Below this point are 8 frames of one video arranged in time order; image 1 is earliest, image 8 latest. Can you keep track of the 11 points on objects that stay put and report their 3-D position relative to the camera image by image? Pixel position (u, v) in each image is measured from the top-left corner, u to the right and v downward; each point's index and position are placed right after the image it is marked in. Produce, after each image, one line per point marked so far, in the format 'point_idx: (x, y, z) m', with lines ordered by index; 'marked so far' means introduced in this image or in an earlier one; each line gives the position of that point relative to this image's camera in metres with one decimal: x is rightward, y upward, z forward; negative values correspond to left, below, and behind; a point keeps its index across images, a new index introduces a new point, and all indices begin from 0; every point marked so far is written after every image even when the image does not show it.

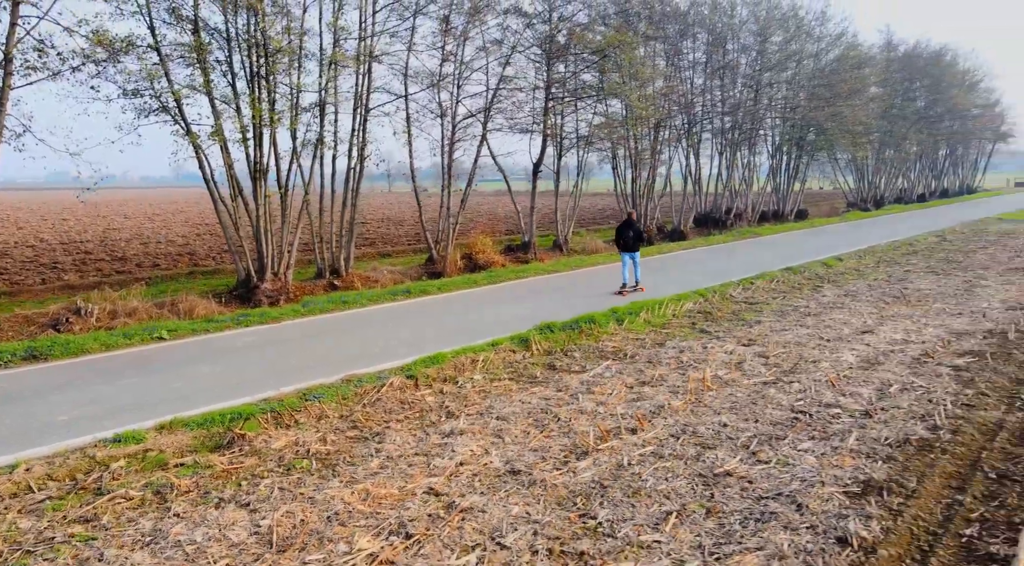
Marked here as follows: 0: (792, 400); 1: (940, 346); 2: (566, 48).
0: (+2.4, -1.0, +6.0) m
1: (+4.5, -0.6, +7.6) m
2: (+1.2, +5.6, +17.2) m
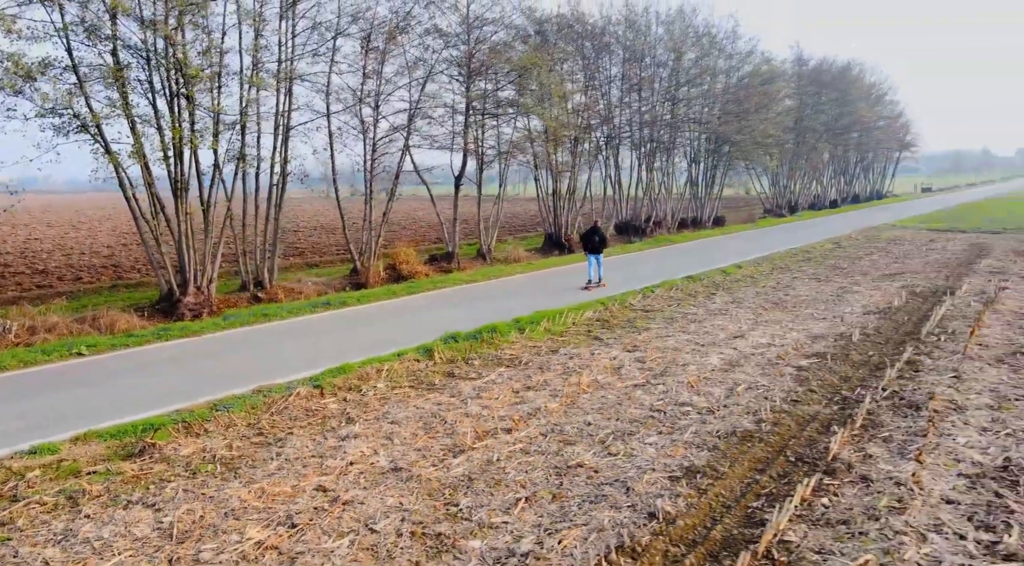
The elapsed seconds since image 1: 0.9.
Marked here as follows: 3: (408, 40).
0: (+1.4, -1.1, +6.9) m
1: (+3.4, -0.8, +8.7) m
2: (-0.7, +5.4, +18.0) m
3: (-2.4, +5.5, +16.4) m
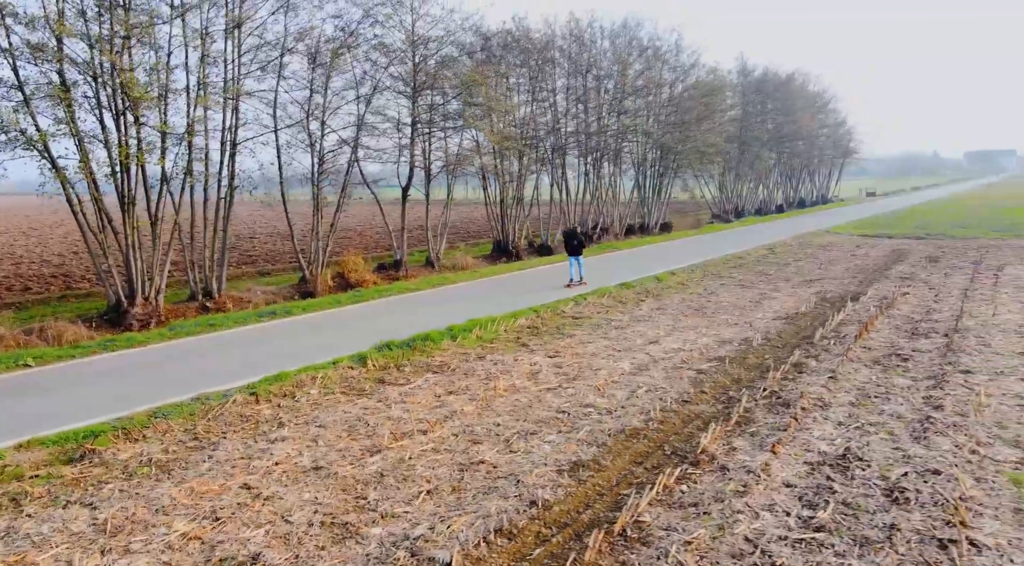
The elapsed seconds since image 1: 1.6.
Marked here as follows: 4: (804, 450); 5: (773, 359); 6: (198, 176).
0: (+0.5, -1.2, +7.6) m
1: (+2.5, -0.9, +9.5) m
2: (-2.1, +5.2, +18.6) m
3: (-3.7, +5.3, +17.0) m
4: (+2.5, -1.4, +6.0) m
5: (+3.2, -0.9, +8.9) m
6: (-6.4, +2.2, +14.7) m
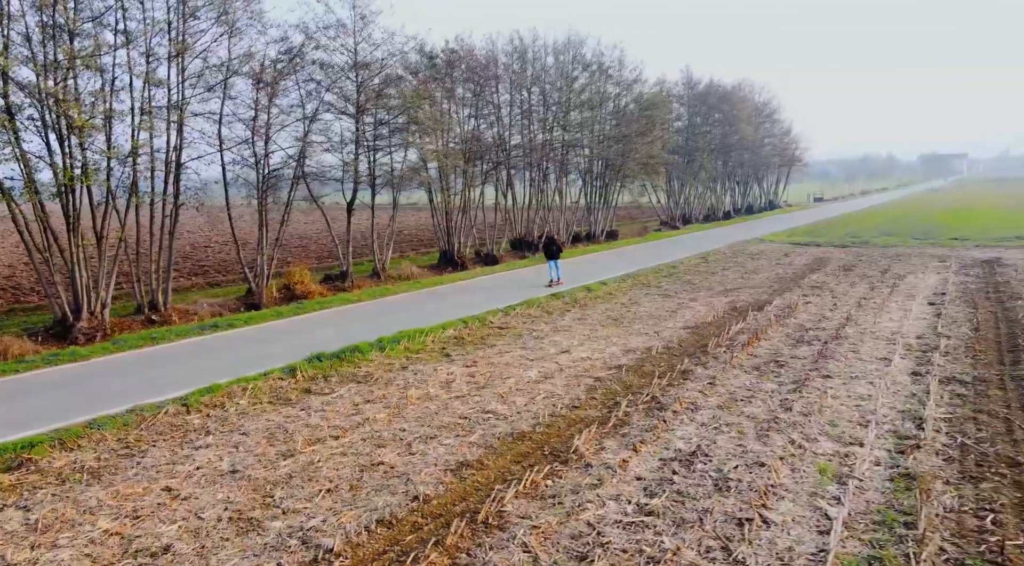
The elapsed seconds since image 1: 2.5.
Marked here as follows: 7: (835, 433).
0: (-0.6, -1.5, +8.5) m
1: (+1.3, -1.1, +10.4) m
2: (-3.7, +4.9, +19.3) m
3: (-5.3, +5.0, +17.6) m
4: (+1.5, -1.6, +7.0) m
5: (+2.1, -1.1, +9.9) m
6: (-7.8, +1.9, +15.2) m
7: (+3.2, -1.5, +7.1) m
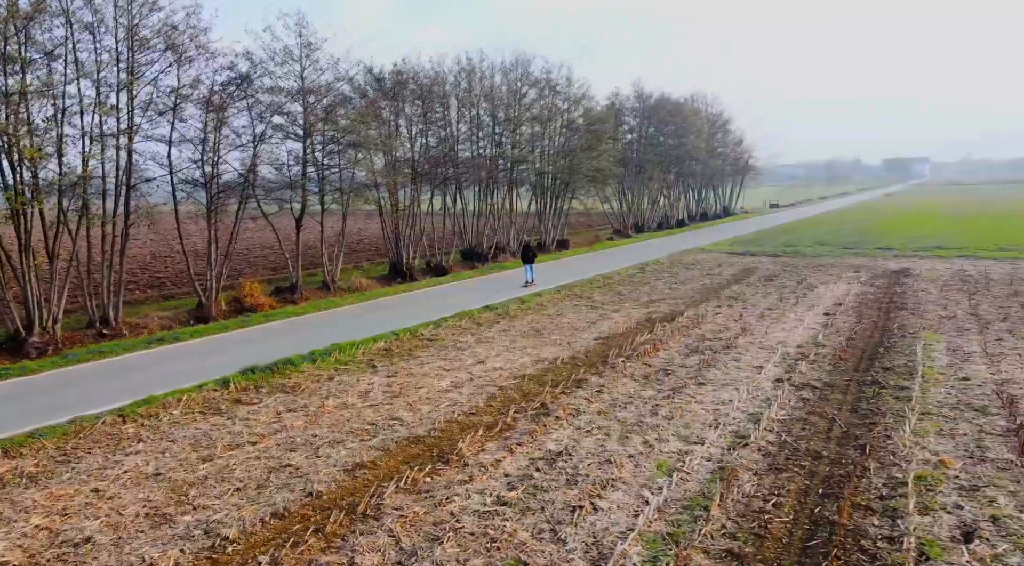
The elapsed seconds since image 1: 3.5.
0: (-1.8, -1.7, +9.5) m
1: (0.0, -1.4, +11.5) m
2: (-5.4, +4.6, +20.3) m
3: (-6.9, +4.7, +18.5) m
4: (+0.3, -1.8, +8.1) m
5: (+0.8, -1.4, +11.0) m
6: (-9.3, +1.6, +16.0) m
7: (+2.0, -1.7, +8.3) m
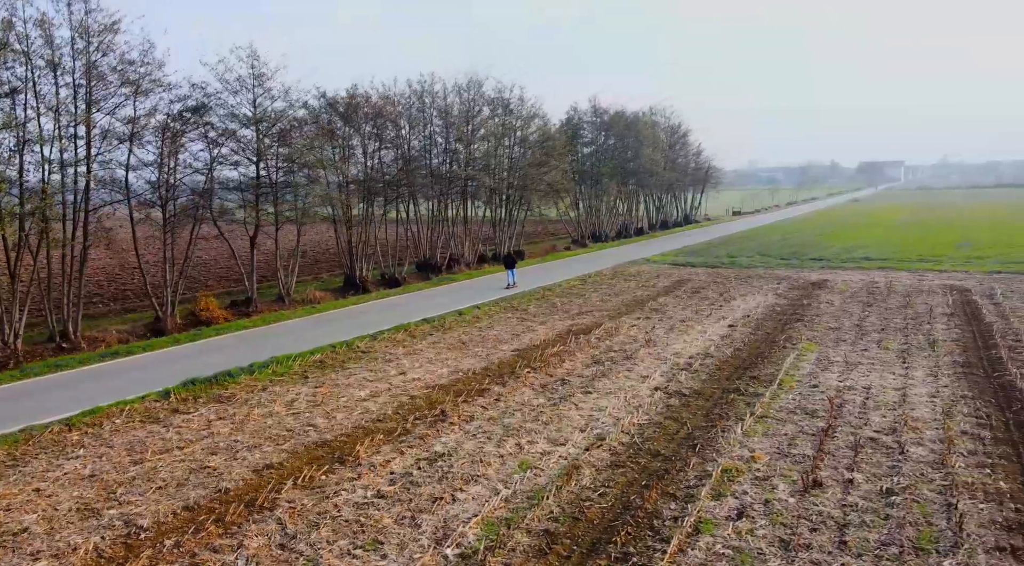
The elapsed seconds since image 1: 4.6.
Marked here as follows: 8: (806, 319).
0: (-3.3, -2.1, +10.8) m
1: (-1.5, -1.7, +12.8) m
2: (-7.1, +4.2, +21.5) m
3: (-8.5, +4.3, +19.7) m
4: (-1.1, -2.2, +9.4) m
5: (-0.7, -1.7, +12.3) m
6: (-10.9, +1.1, +17.1) m
7: (+0.6, -2.0, +9.6) m
8: (+6.9, -0.8, +16.8) m
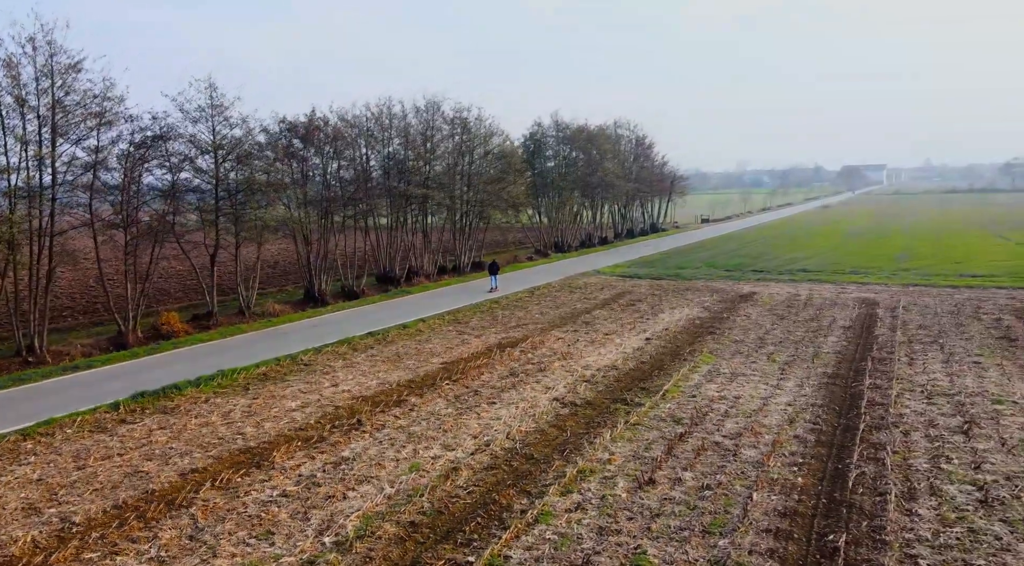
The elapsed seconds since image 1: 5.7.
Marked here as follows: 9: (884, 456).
0: (-4.8, -2.5, +12.1) m
1: (-3.1, -2.1, +14.2) m
2: (-8.8, +3.7, +22.8) m
3: (-10.2, +3.8, +21.0) m
4: (-2.7, -2.6, +10.7) m
5: (-2.3, -2.1, +13.7) m
6: (-12.6, +0.7, +18.3) m
7: (-1.0, -2.4, +11.0) m
8: (+5.2, -1.2, +18.3) m
9: (+4.9, -2.3, +9.5) m
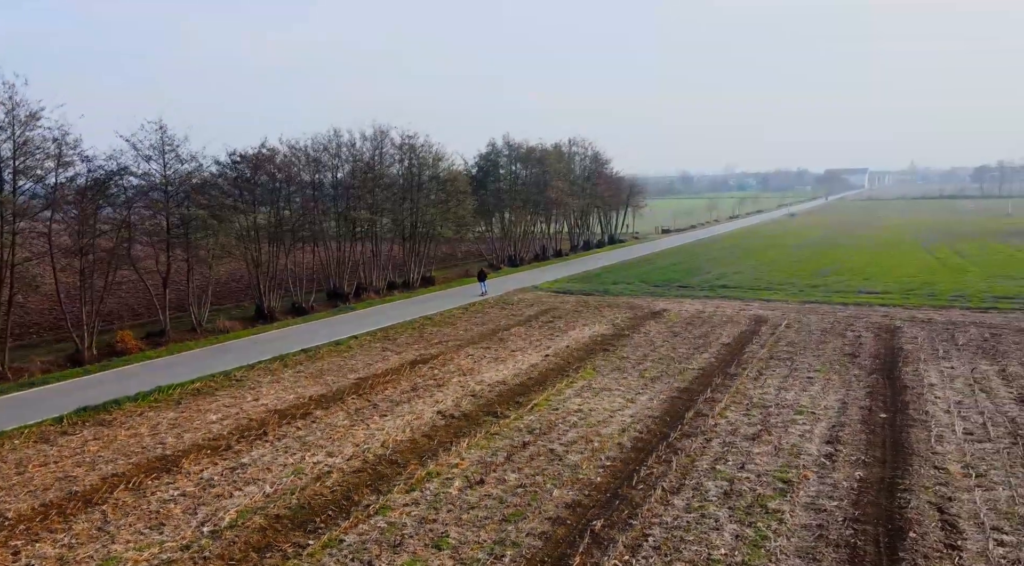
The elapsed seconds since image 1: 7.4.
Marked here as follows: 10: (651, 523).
0: (-7.1, -3.1, +14.1) m
1: (-5.4, -2.8, +16.2) m
2: (-11.3, +3.0, +24.8) m
3: (-12.7, +3.1, +22.9) m
4: (-4.9, -3.2, +12.8) m
5: (-4.6, -2.8, +15.7) m
6: (-15.0, 0.0, +20.3) m
7: (-3.2, -3.0, +13.1) m
8: (+2.8, -1.9, +20.5) m
9: (+2.7, -2.9, +11.7) m
10: (+1.9, -3.2, +9.5) m
